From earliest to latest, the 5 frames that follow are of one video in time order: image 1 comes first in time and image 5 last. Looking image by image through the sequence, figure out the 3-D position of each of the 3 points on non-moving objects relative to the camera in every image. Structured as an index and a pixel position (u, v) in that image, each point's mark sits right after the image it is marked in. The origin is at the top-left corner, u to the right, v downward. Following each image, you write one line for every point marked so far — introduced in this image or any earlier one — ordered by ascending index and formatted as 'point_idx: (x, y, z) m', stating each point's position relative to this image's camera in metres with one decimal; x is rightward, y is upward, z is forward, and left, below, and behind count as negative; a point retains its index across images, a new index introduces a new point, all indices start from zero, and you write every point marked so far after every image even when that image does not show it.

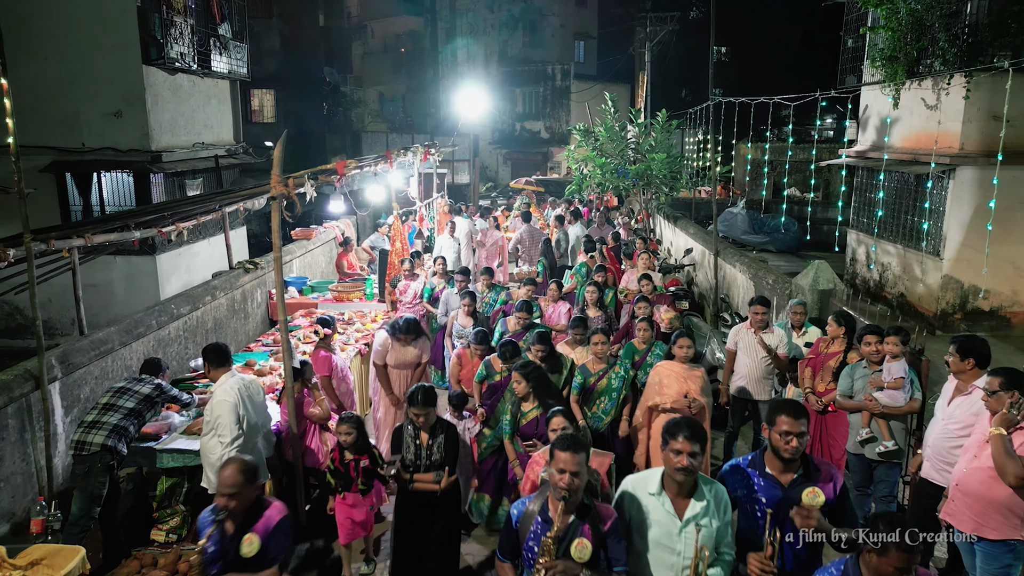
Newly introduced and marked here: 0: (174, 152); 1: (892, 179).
0: (-4.6, +1.9, +9.9) m
1: (+5.8, +1.7, +11.1) m
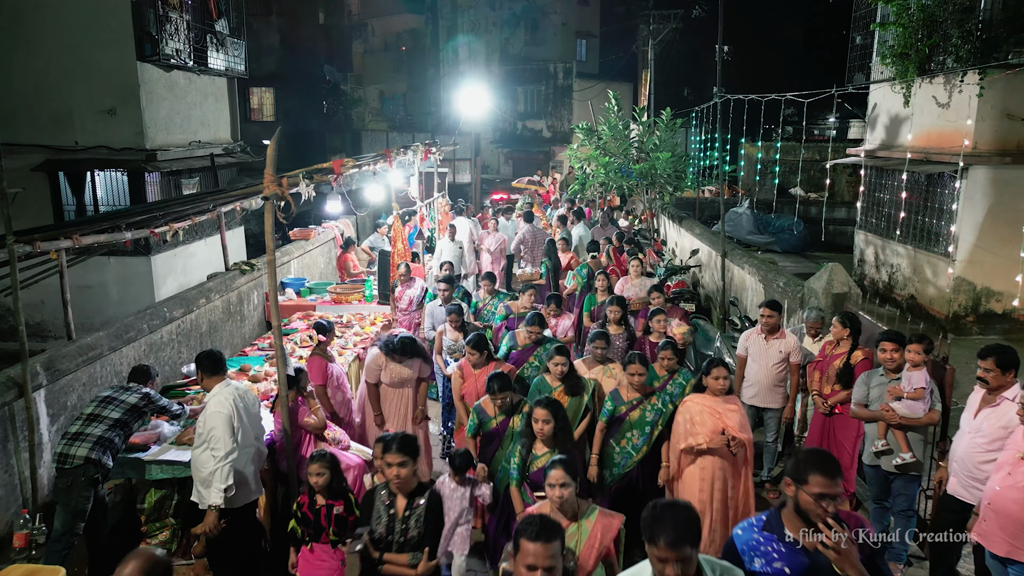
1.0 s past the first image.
0: (-4.6, +1.8, +9.6) m
1: (+5.9, +1.6, +10.9) m
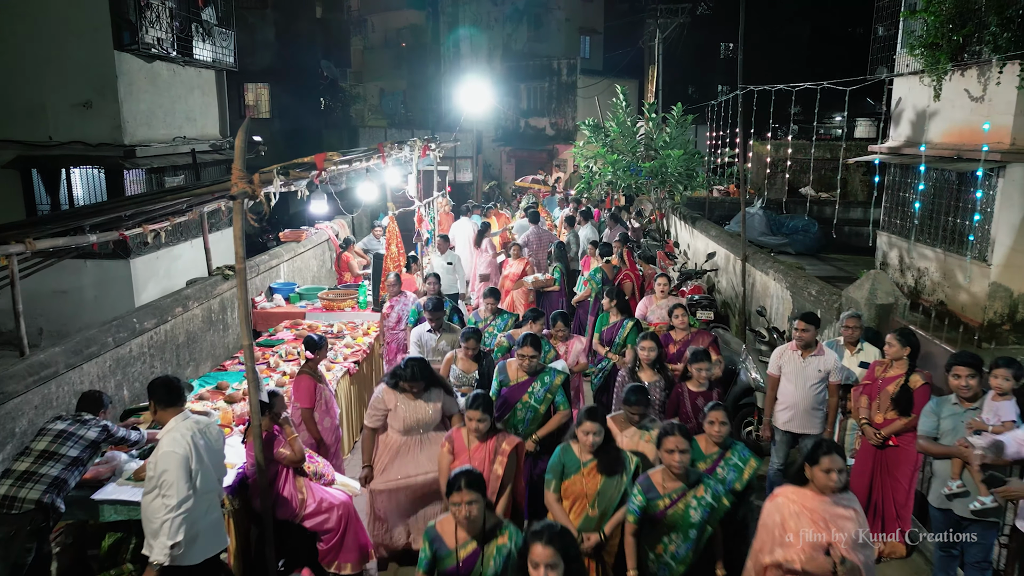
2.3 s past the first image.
0: (-4.5, +1.8, +9.0) m
1: (+5.9, +1.6, +10.2) m
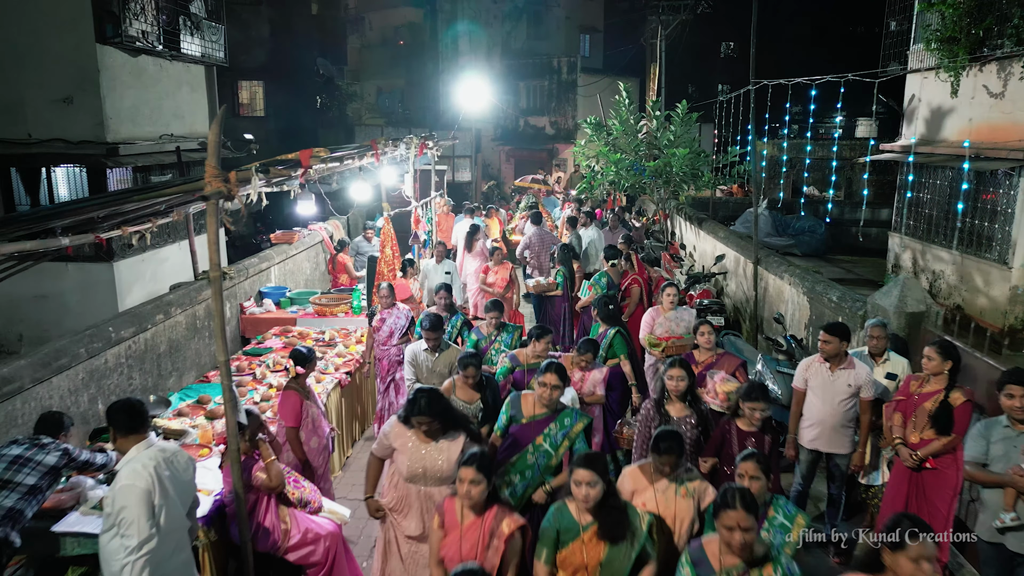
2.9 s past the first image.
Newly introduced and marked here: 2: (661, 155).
0: (-4.5, +1.7, +8.7) m
1: (+5.9, +1.5, +9.9) m
2: (+2.7, +2.4, +13.1) m
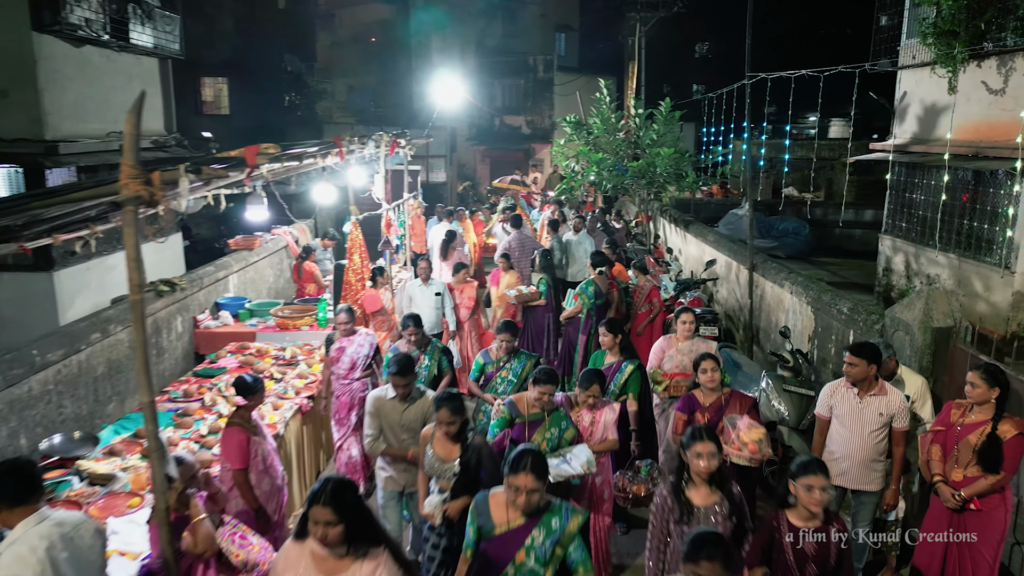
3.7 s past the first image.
0: (-4.7, +1.6, +7.9) m
1: (+5.6, +1.5, +9.5) m
2: (+2.3, +2.3, +12.6) m
